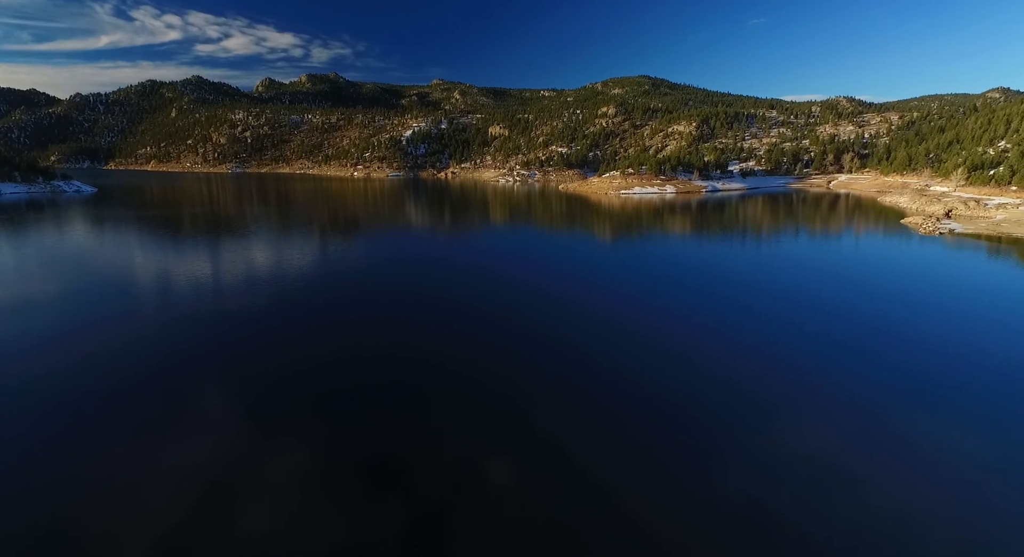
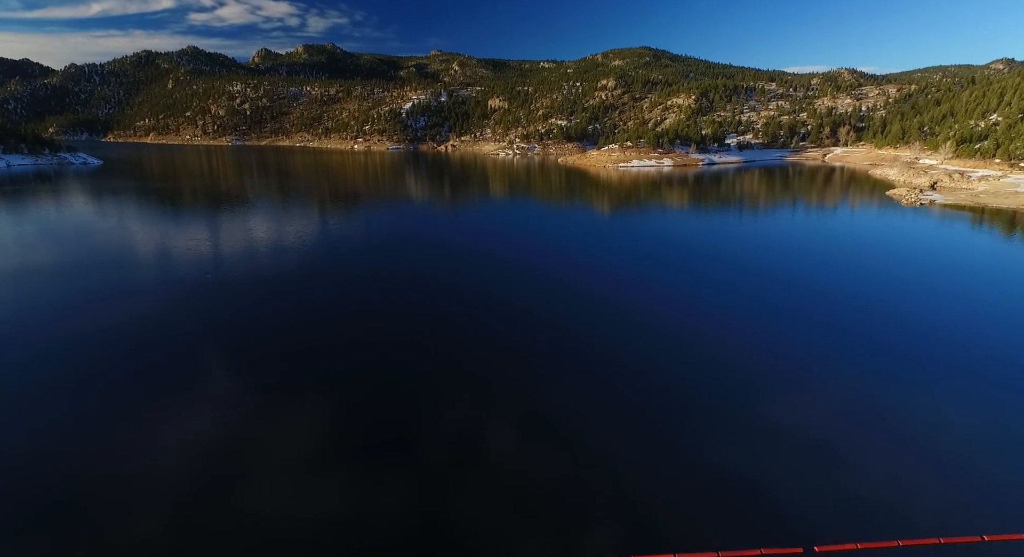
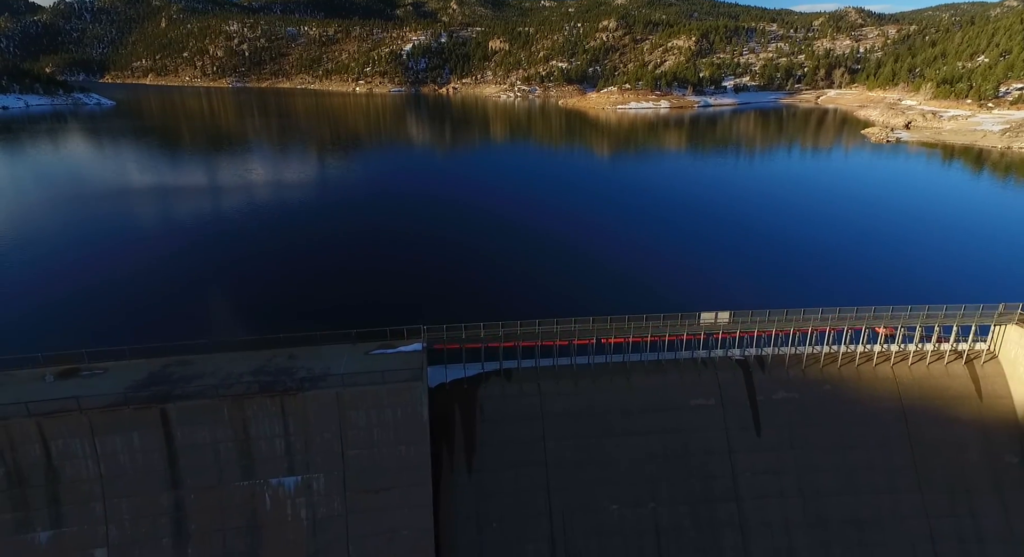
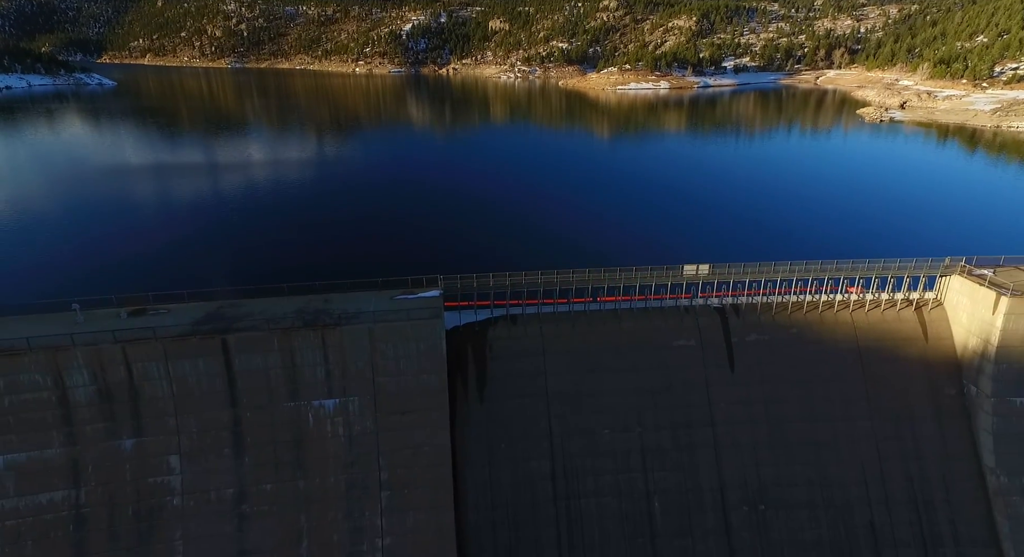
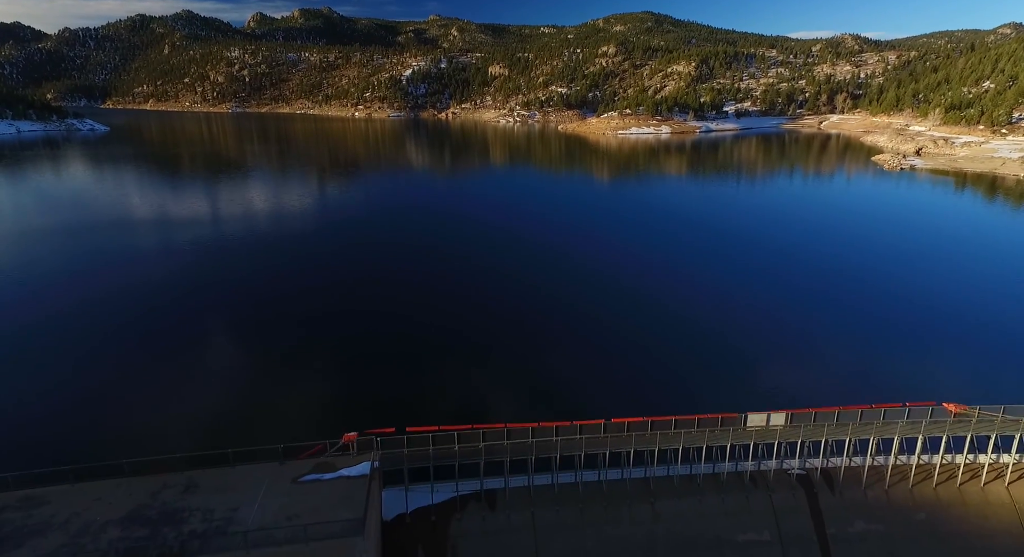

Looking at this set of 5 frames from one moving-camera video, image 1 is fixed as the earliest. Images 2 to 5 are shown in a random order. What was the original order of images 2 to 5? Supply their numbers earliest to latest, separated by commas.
2, 5, 3, 4
